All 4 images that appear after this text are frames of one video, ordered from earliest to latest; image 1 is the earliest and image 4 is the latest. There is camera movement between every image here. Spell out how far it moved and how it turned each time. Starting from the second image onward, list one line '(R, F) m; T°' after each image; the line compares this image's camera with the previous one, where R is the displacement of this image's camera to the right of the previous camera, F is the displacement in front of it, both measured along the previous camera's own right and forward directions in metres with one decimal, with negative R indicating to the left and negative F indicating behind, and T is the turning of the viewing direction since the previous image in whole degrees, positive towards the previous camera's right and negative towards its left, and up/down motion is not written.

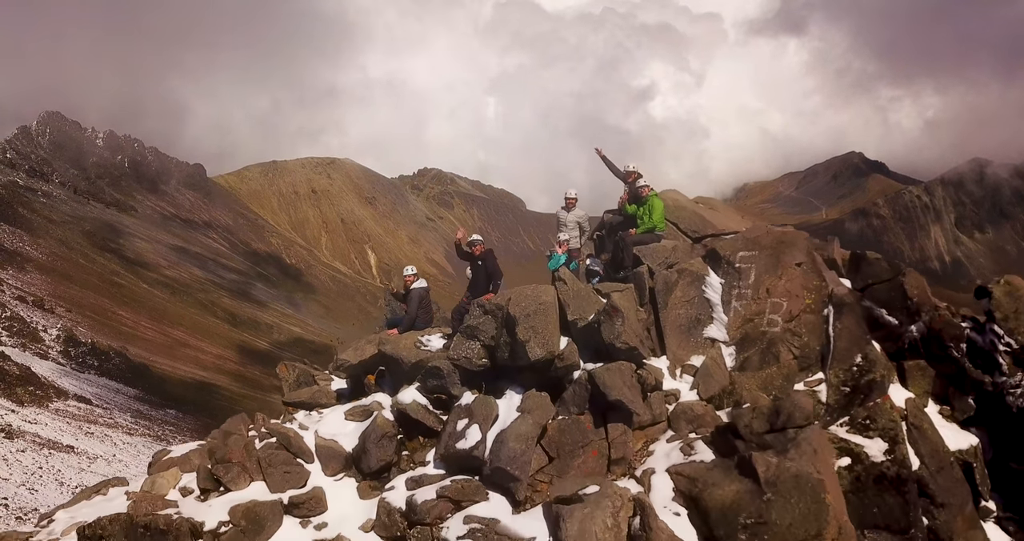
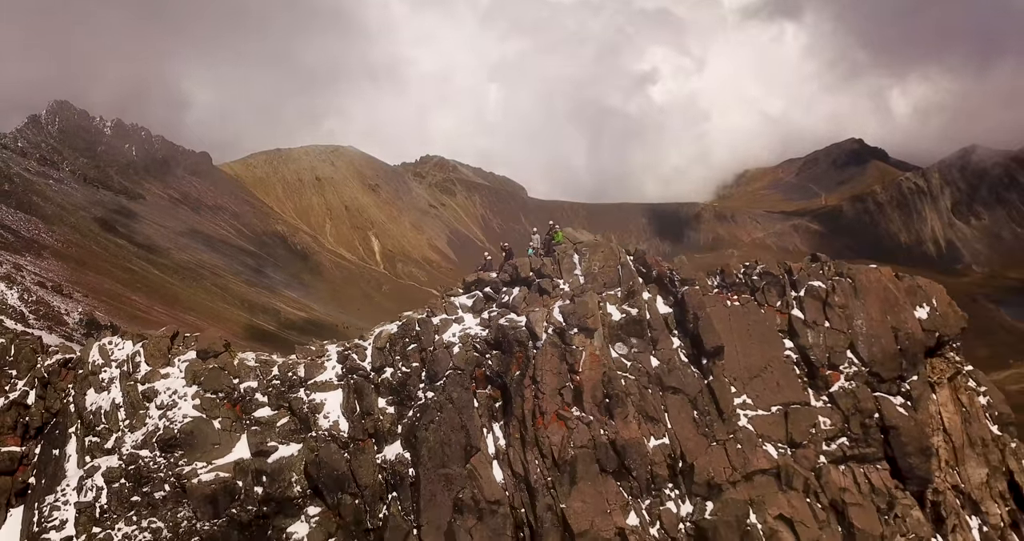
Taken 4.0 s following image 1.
(-0.5, -5.2) m; 0°
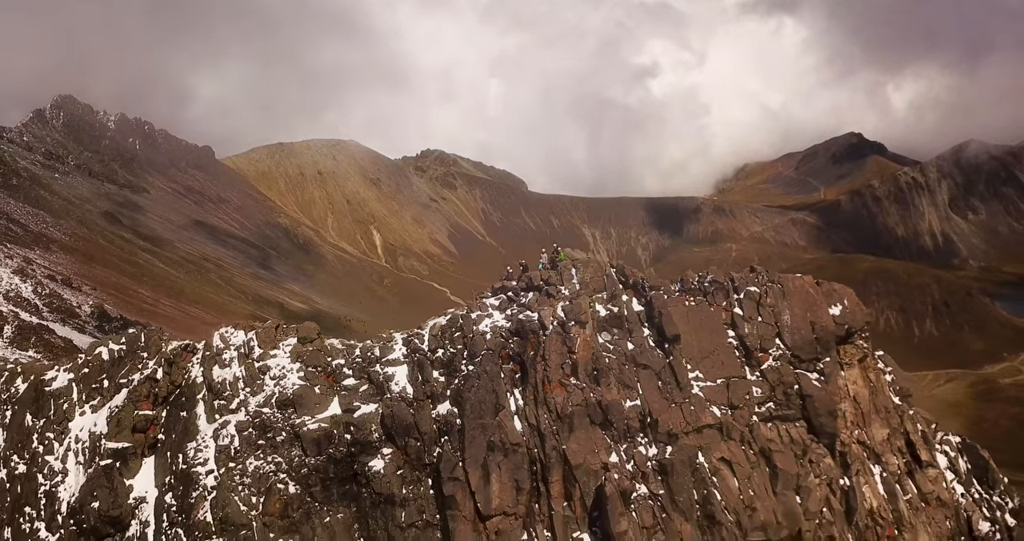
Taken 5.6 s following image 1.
(-0.6, -2.8) m; 0°
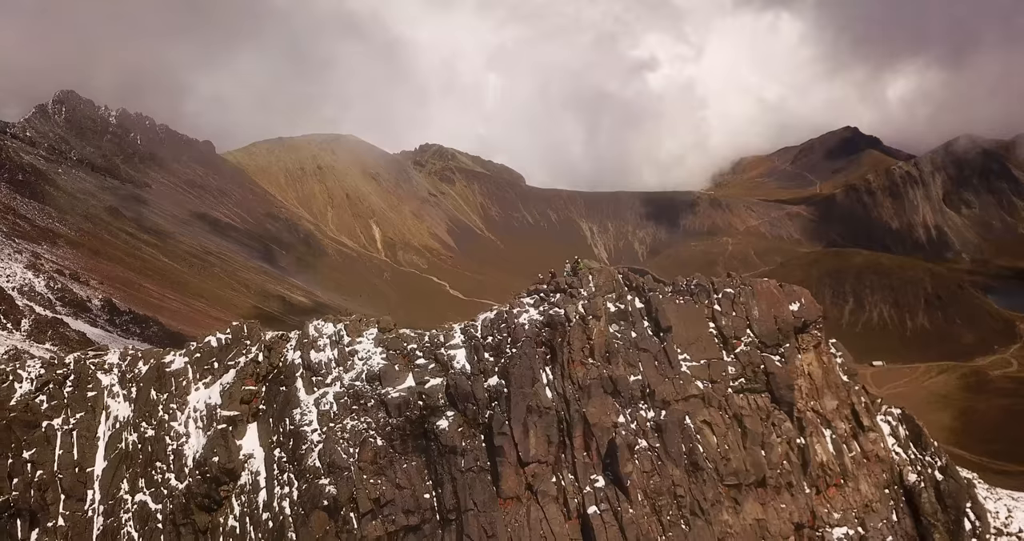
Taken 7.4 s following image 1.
(-0.9, -3.3) m; 0°
